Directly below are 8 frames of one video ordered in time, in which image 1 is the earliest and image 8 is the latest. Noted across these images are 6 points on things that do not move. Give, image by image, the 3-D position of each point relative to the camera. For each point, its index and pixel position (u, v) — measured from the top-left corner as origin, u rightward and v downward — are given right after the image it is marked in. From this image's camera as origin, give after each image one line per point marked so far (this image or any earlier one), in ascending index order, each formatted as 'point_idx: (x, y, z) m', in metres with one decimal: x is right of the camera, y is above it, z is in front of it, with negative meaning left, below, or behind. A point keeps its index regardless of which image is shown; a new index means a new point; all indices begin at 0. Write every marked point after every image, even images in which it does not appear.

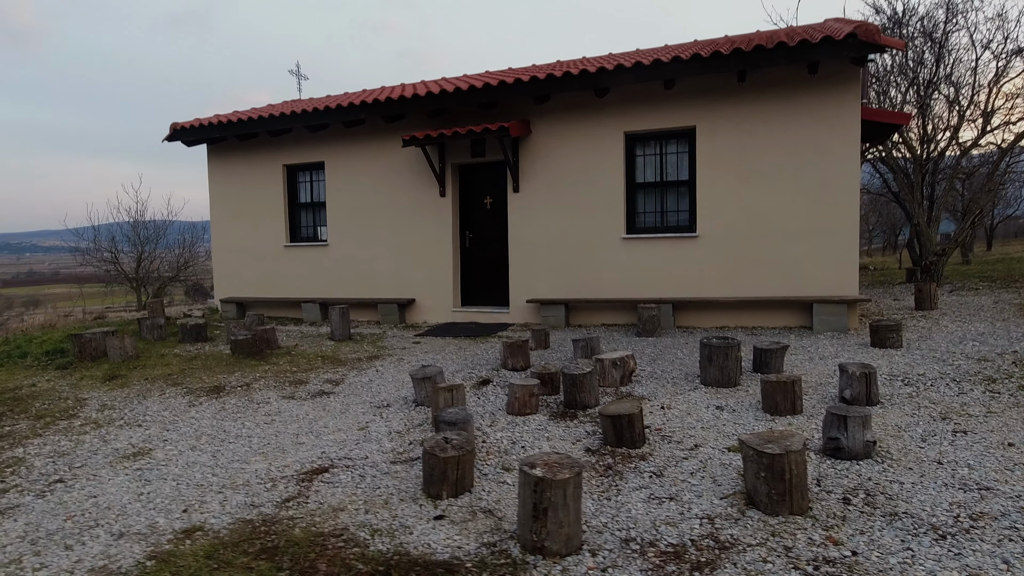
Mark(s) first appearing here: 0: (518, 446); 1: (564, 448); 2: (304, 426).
0: (0.0, -1.0, +3.5) m
1: (+0.3, -1.0, +3.5) m
2: (-1.5, -1.0, +4.1) m
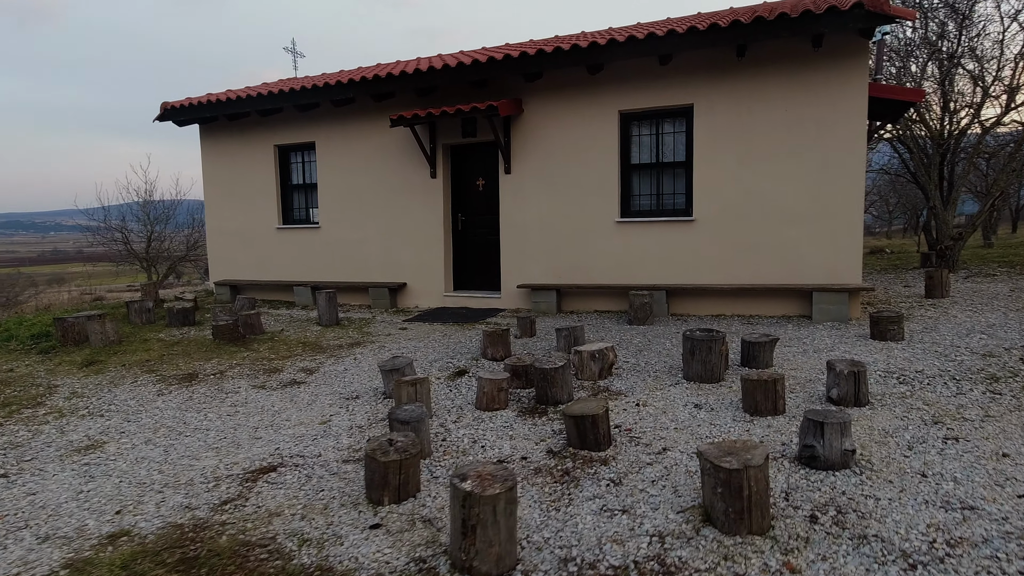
0: (-0.2, -0.9, +3.3) m
1: (+0.1, -0.9, +3.3) m
2: (-1.7, -0.9, +4.0) m
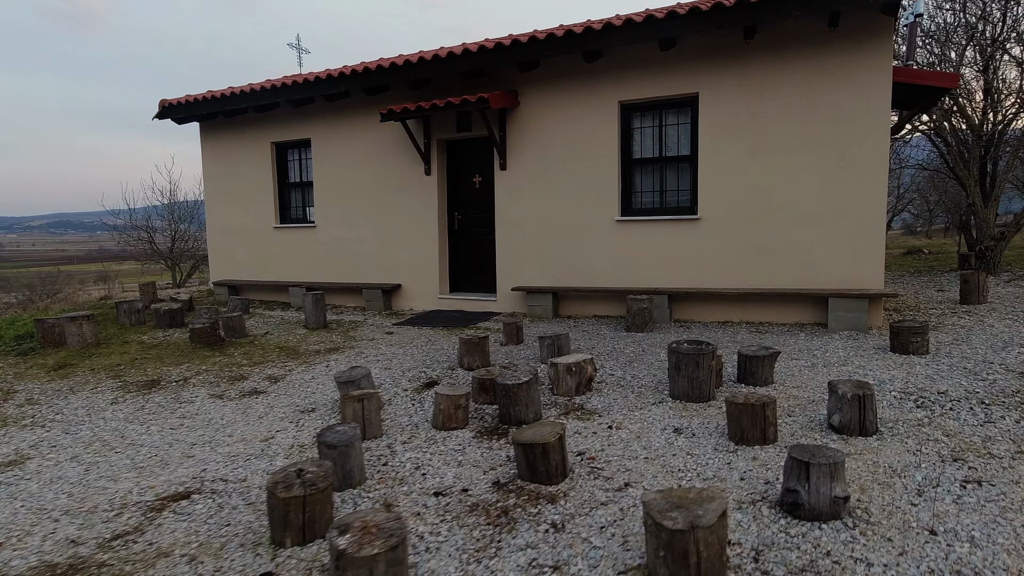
0: (-0.5, -1.0, +2.9) m
1: (-0.2, -1.0, +2.9) m
2: (-2.0, -0.9, +3.7) m
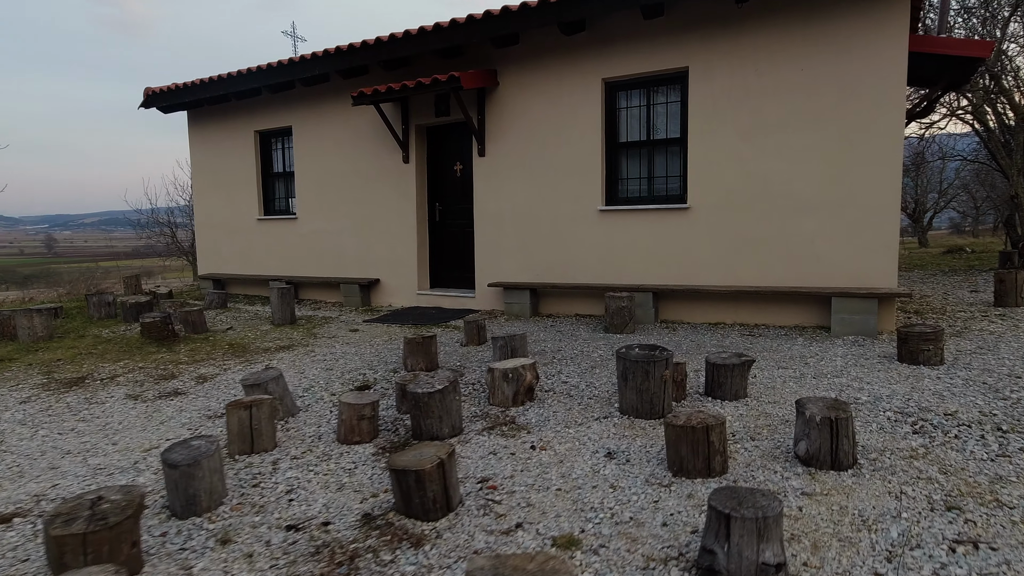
0: (-1.0, -0.9, +2.5) m
1: (-0.7, -0.9, +2.4) m
2: (-2.4, -0.9, +3.3) m
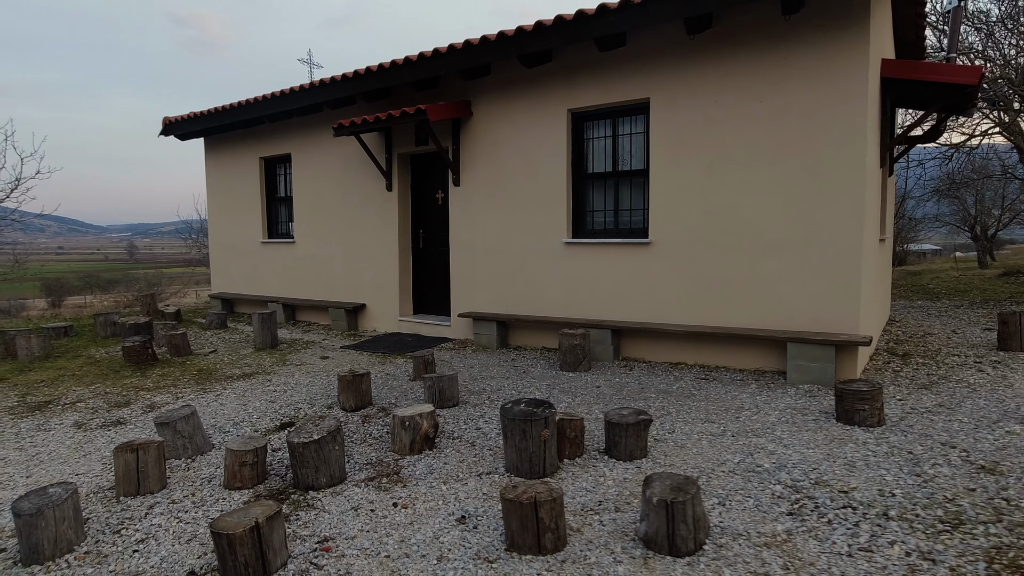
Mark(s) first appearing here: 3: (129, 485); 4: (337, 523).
0: (-1.7, -1.2, +2.5) m
1: (-1.4, -1.2, +2.4) m
2: (-3.1, -1.1, +3.5) m
3: (-2.0, -1.0, +3.0) m
4: (-0.8, -1.1, +2.6) m
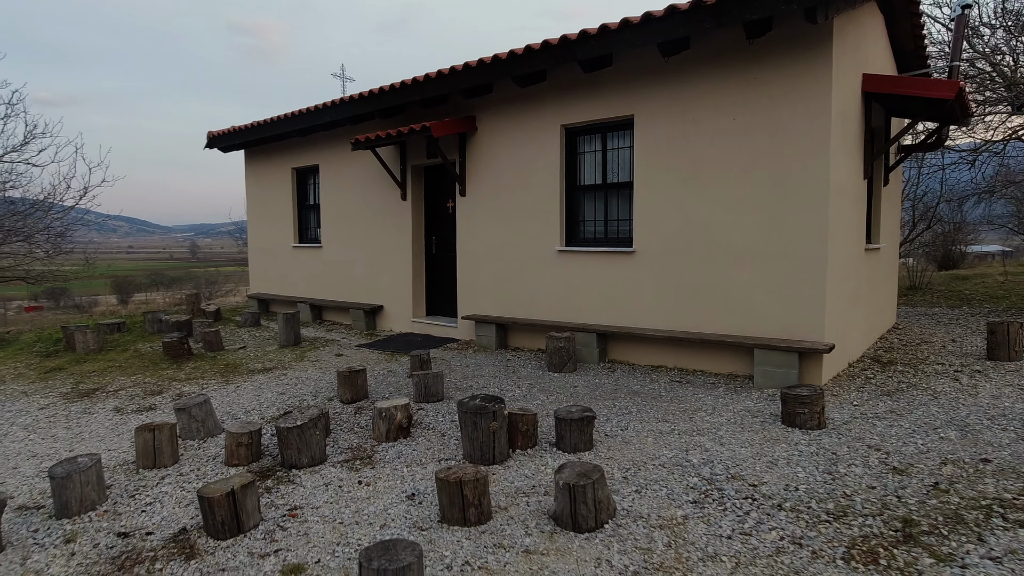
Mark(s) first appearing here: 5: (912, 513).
0: (-2.0, -1.2, +3.0) m
1: (-1.8, -1.2, +2.9) m
2: (-3.3, -1.2, +4.1) m
3: (-2.3, -1.1, +3.6) m
4: (-1.1, -1.1, +3.1) m
5: (+1.8, -1.0, +2.6) m
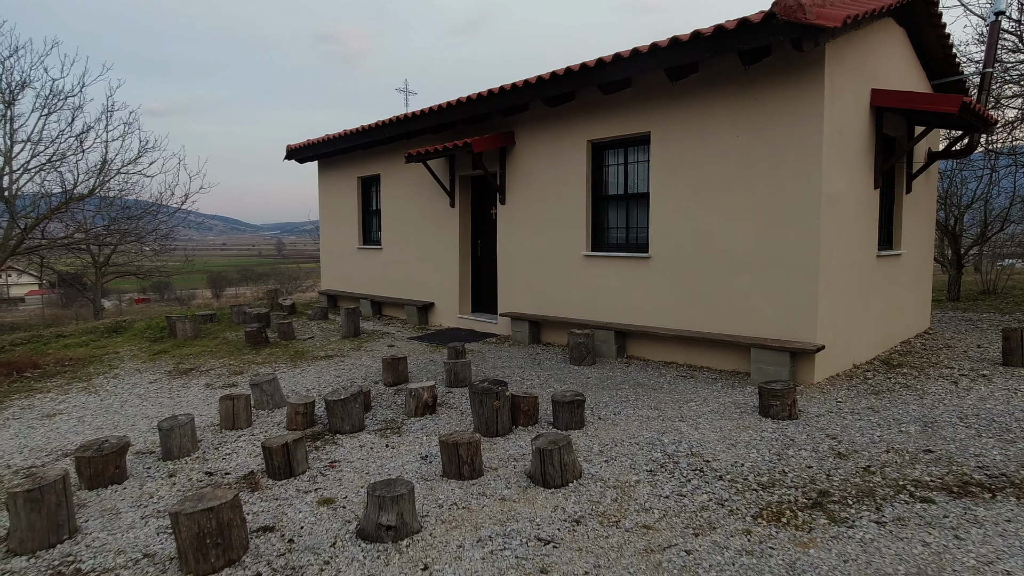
0: (-2.1, -1.2, +4.0) m
1: (-1.8, -1.2, +3.8) m
2: (-3.2, -1.1, +5.2) m
3: (-2.3, -1.1, +4.5) m
4: (-1.2, -1.1, +3.9) m
5: (+1.7, -1.1, +3.1) m
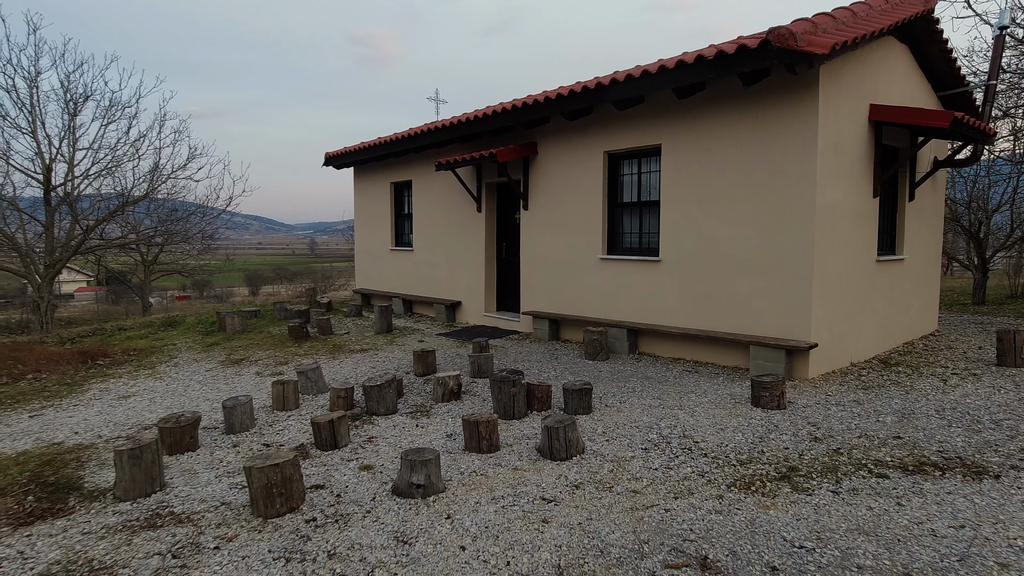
0: (-1.9, -1.2, +4.6) m
1: (-1.7, -1.2, +4.4) m
2: (-3.0, -1.1, +5.9) m
3: (-2.1, -1.1, +5.2) m
4: (-1.0, -1.1, +4.5) m
5: (+1.8, -1.1, +3.5) m
